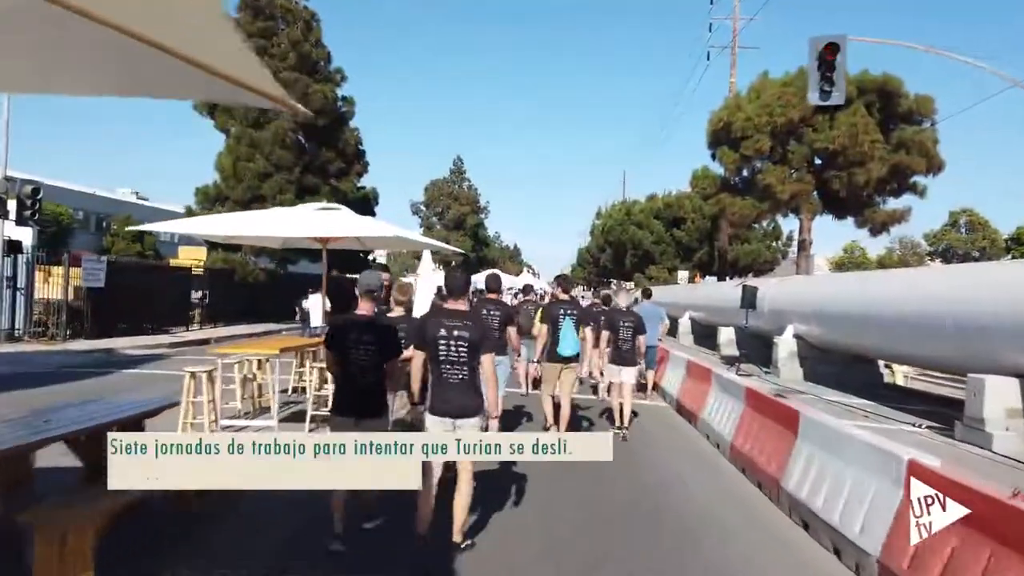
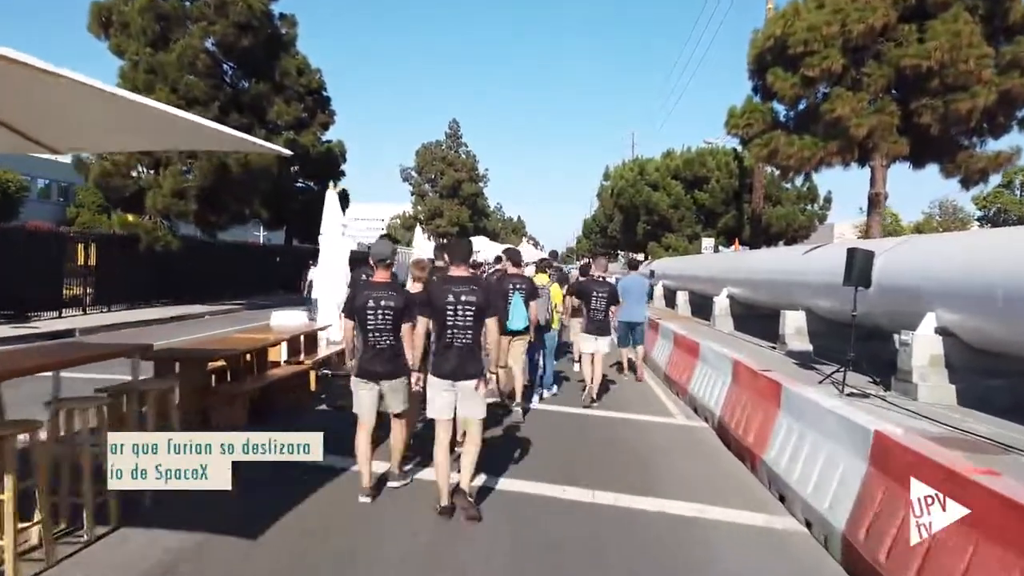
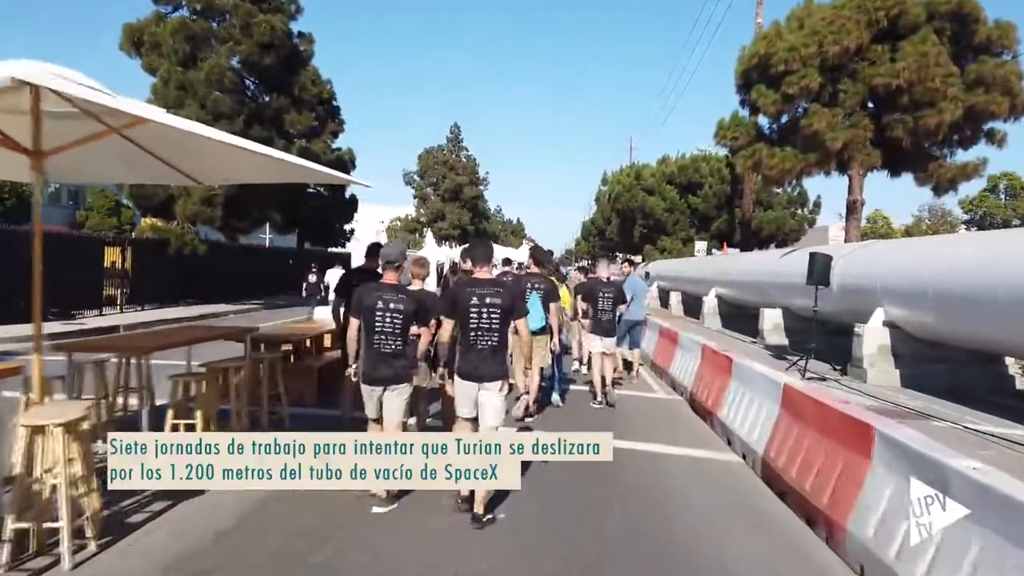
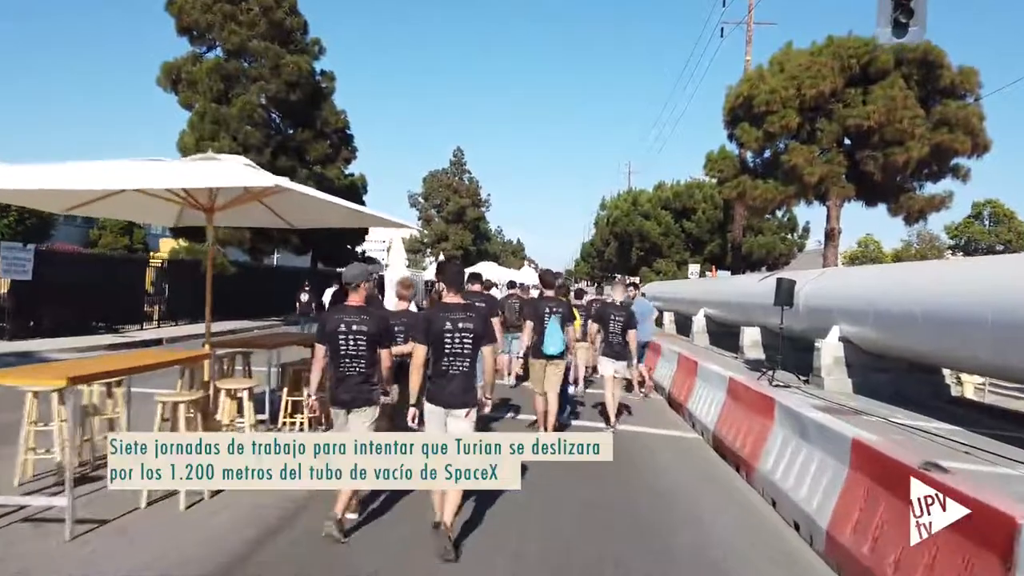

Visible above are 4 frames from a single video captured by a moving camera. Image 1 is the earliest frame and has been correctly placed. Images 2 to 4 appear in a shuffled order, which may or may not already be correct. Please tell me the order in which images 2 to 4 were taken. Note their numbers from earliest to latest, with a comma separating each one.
4, 3, 2
